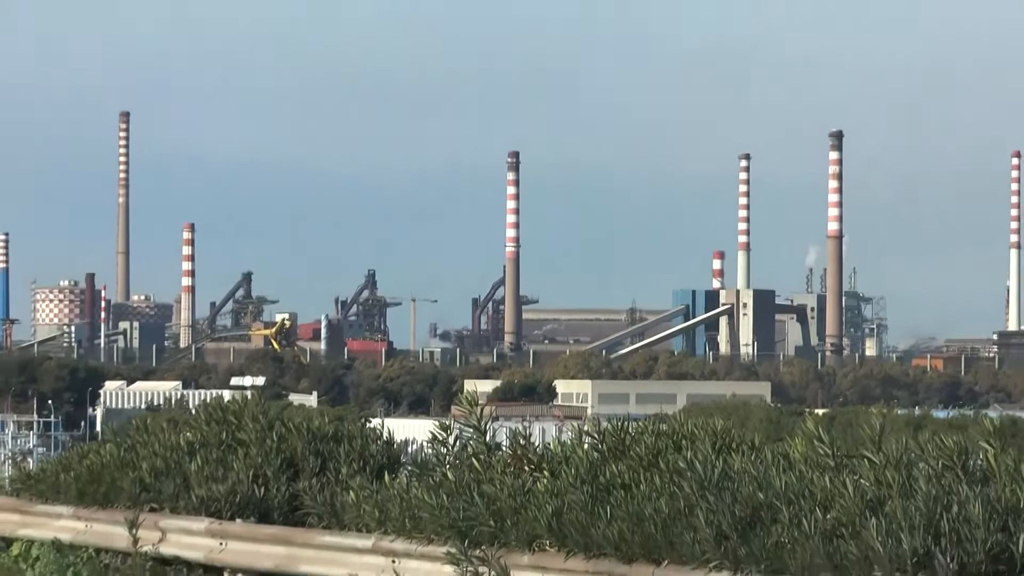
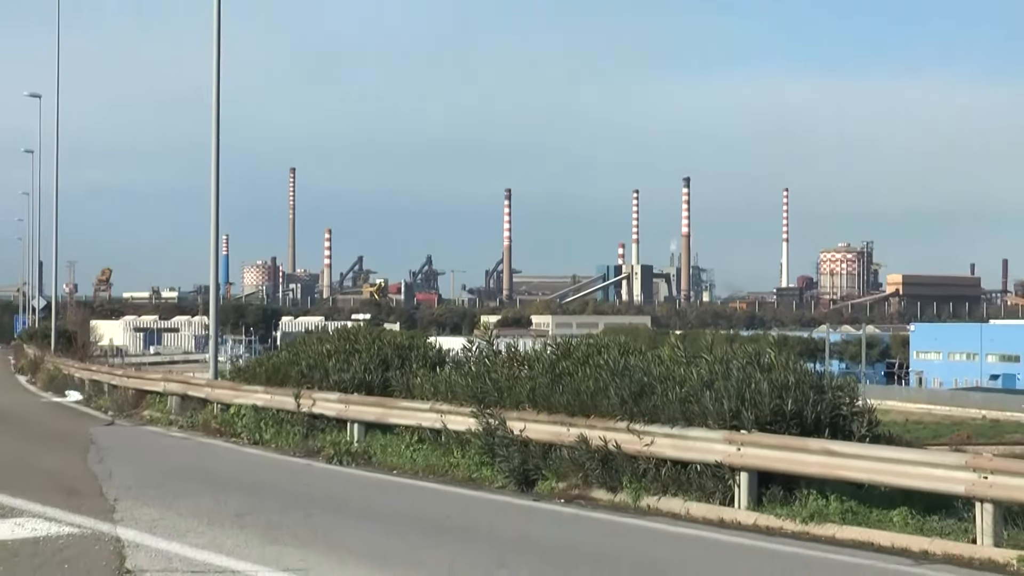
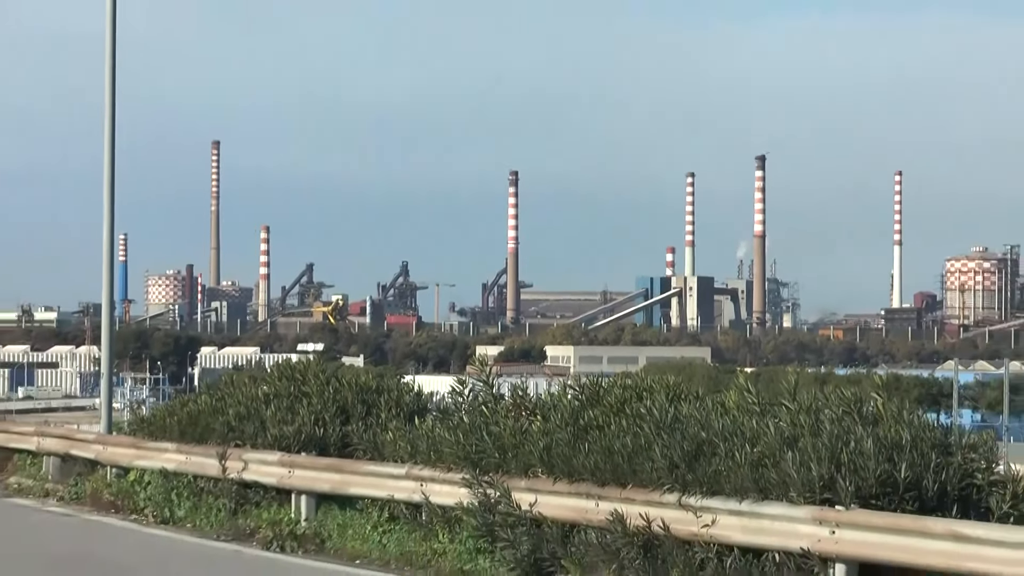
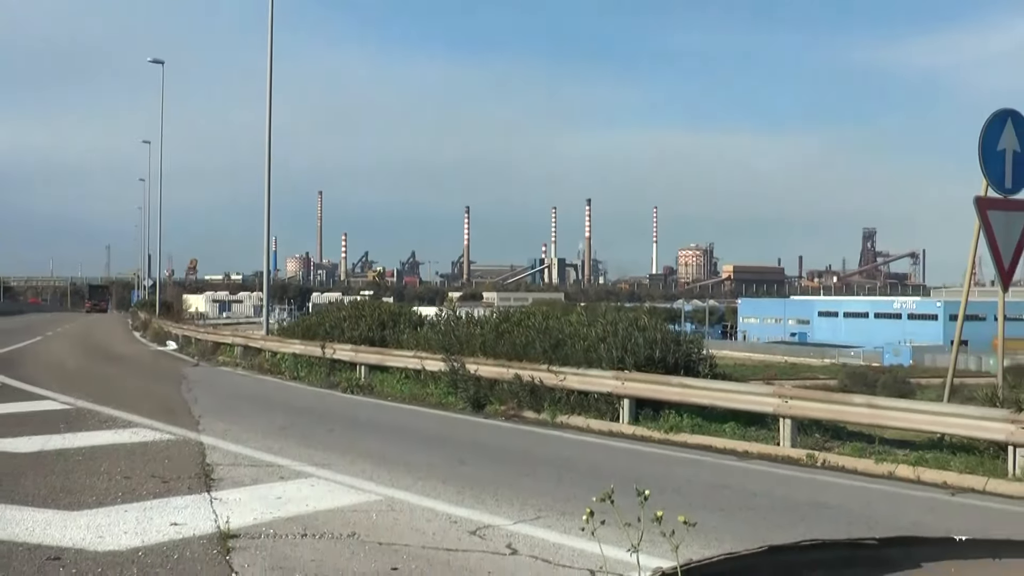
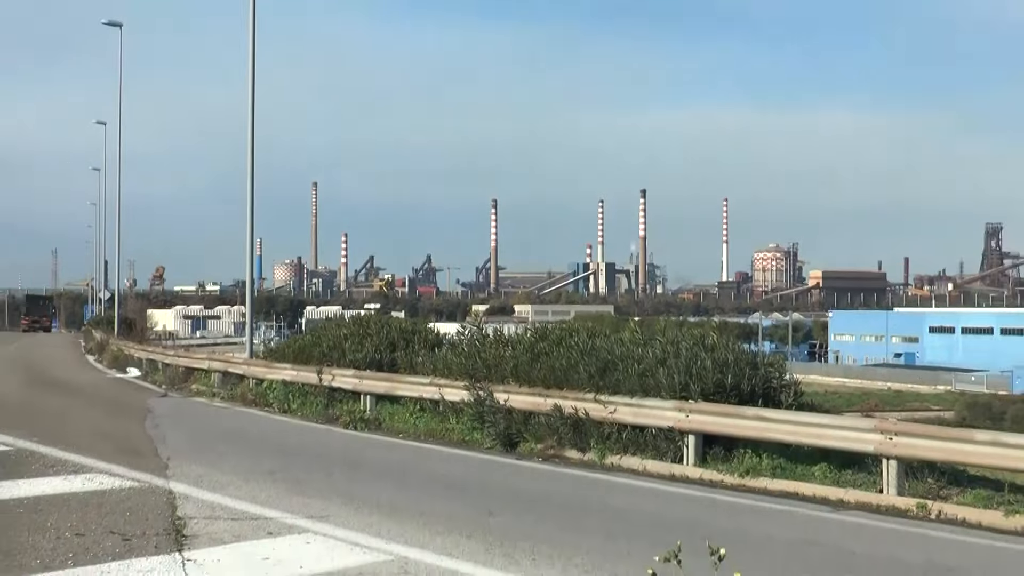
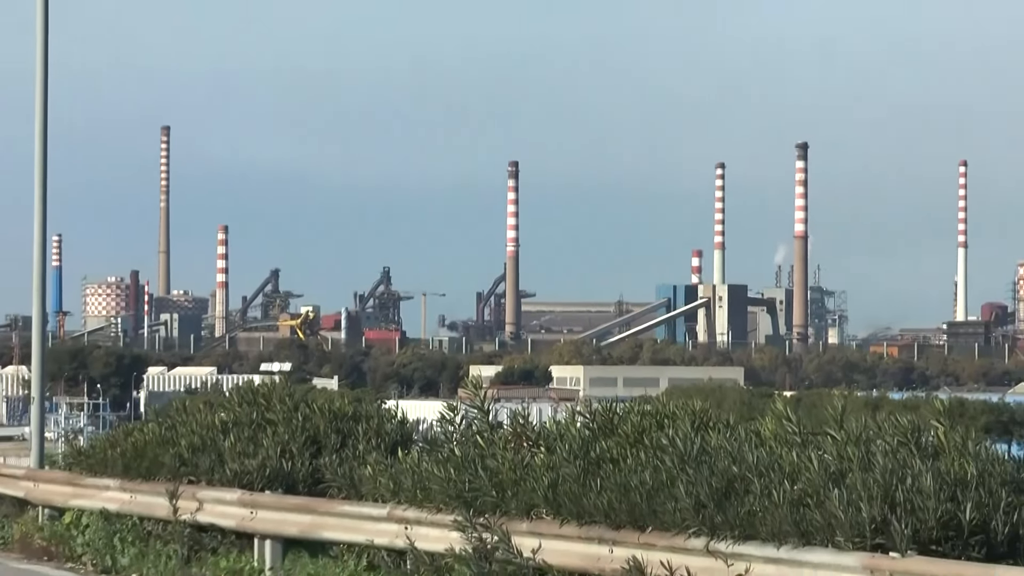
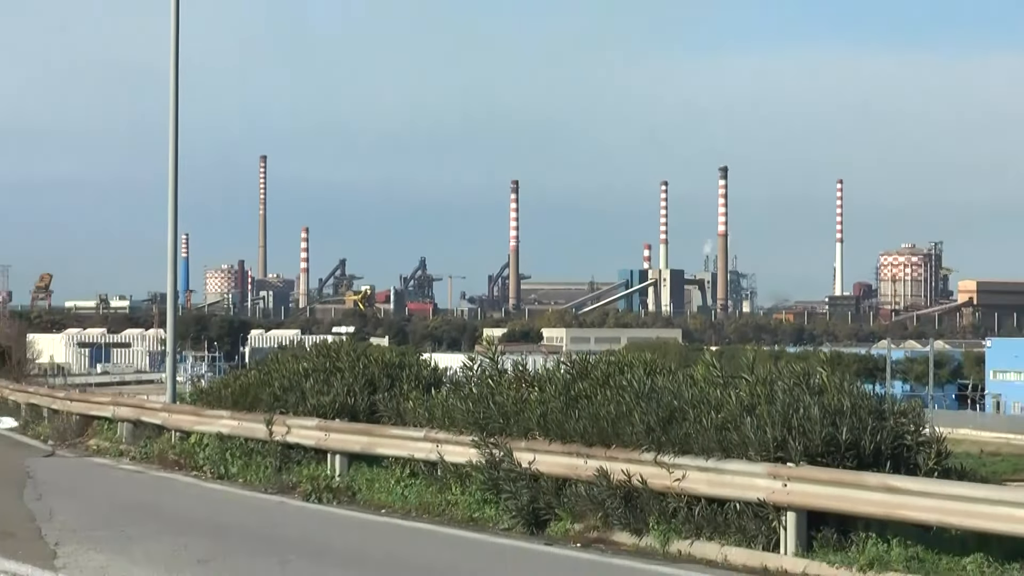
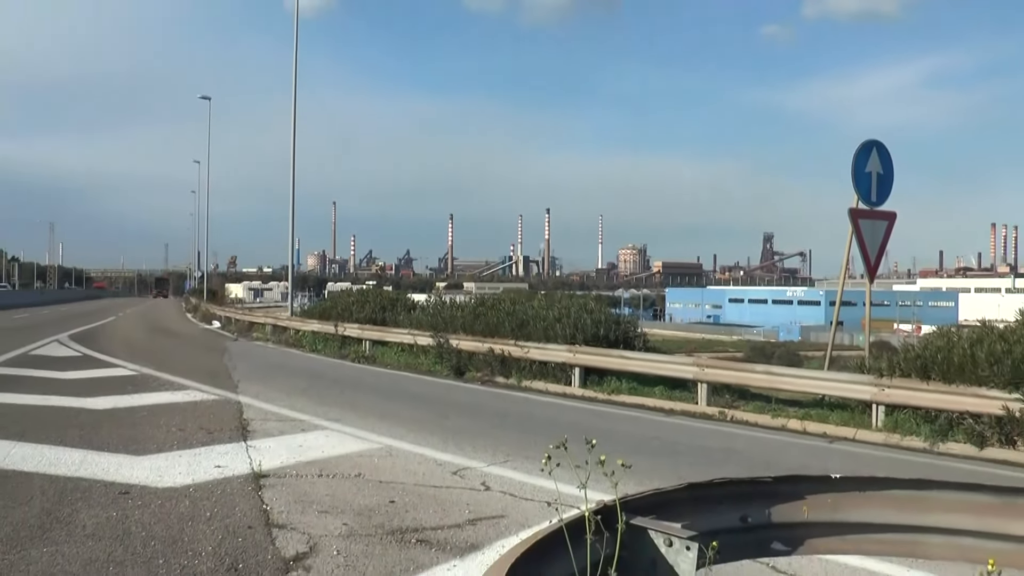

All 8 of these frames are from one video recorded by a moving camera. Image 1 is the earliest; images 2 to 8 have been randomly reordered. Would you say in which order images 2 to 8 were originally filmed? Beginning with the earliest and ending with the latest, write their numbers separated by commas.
6, 3, 7, 2, 5, 4, 8
